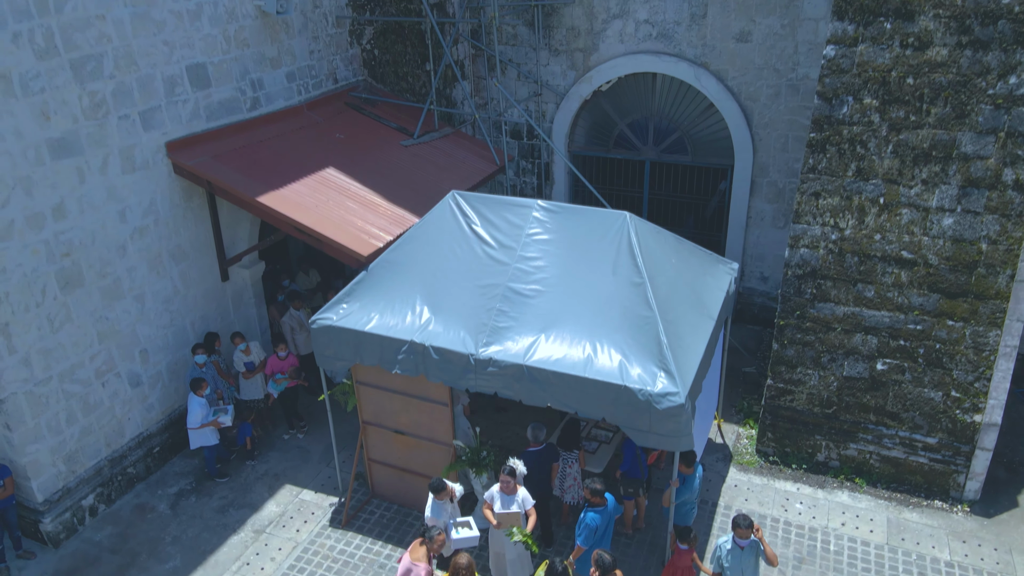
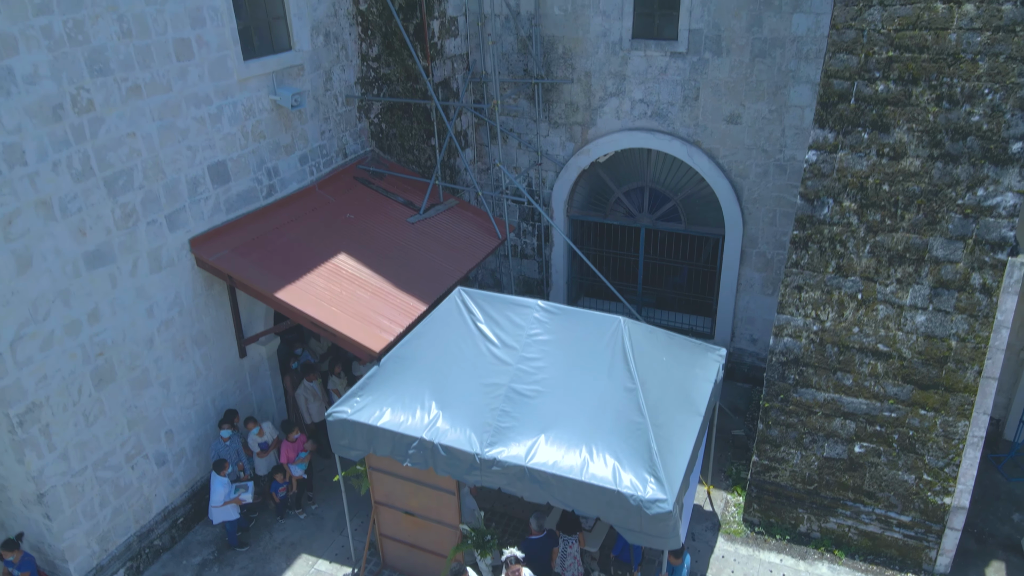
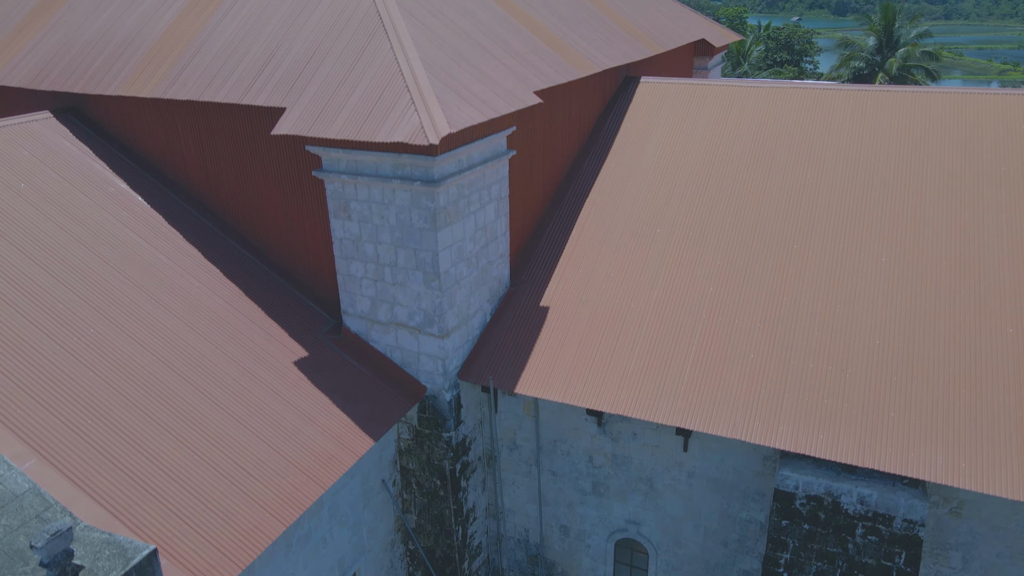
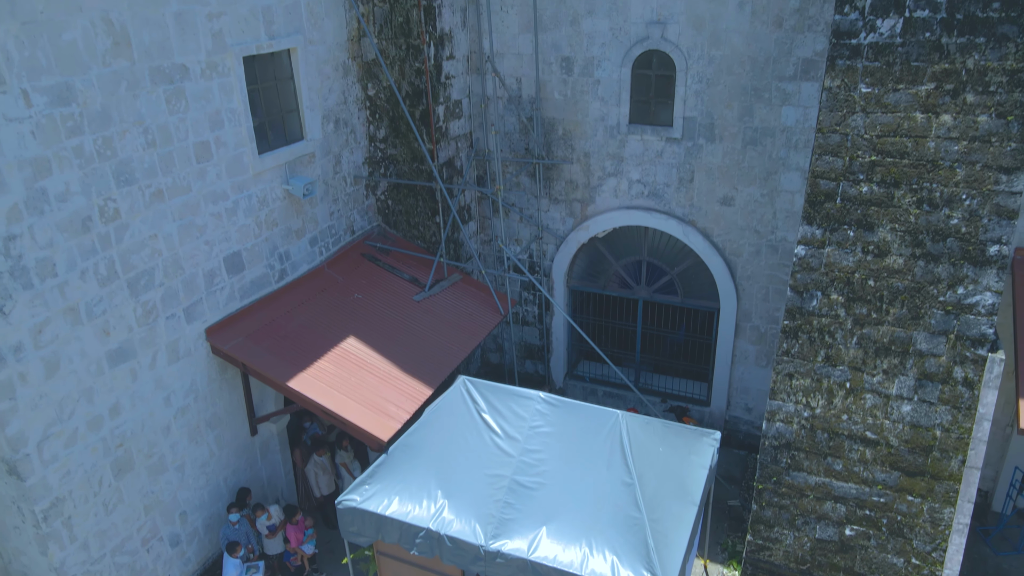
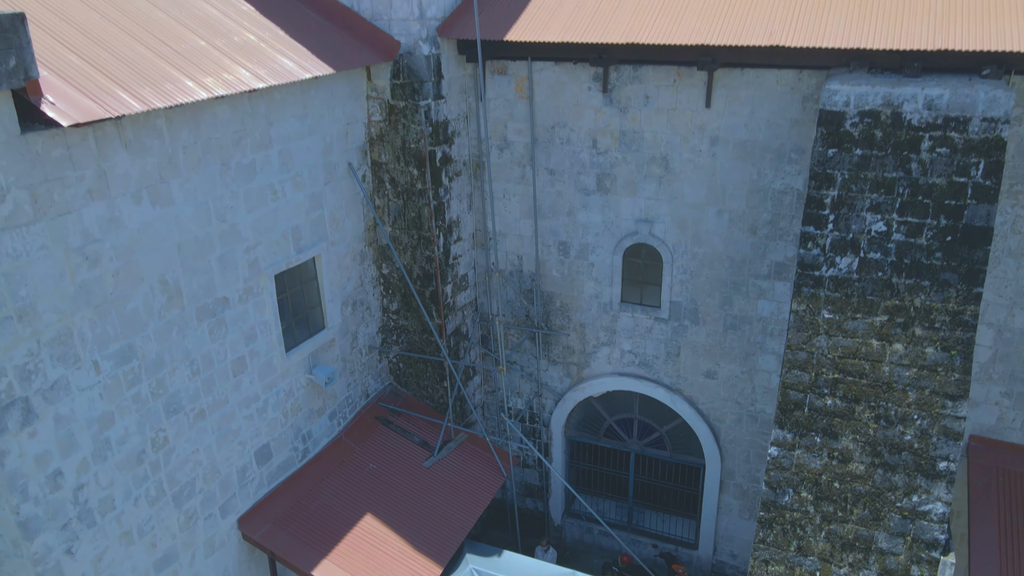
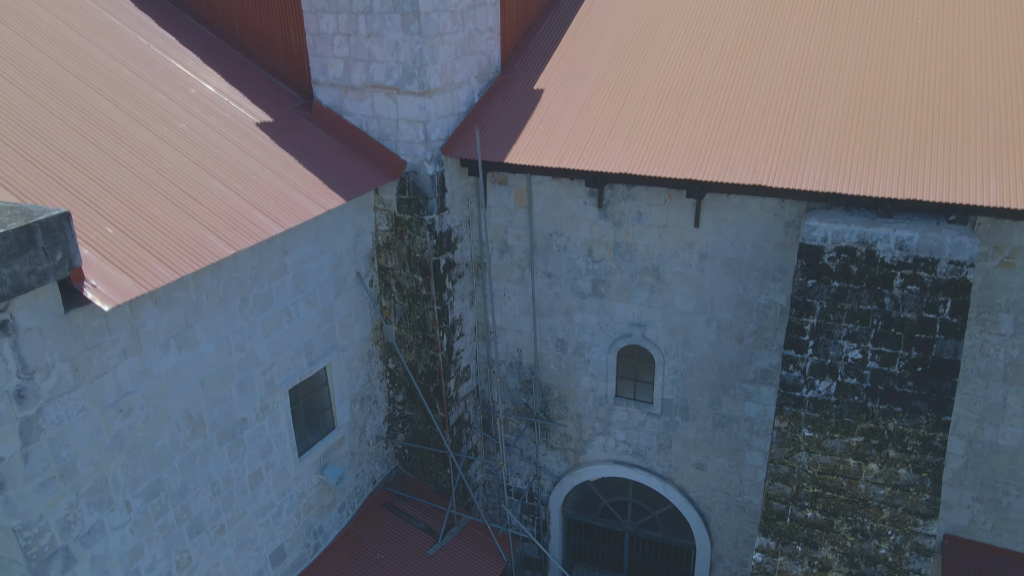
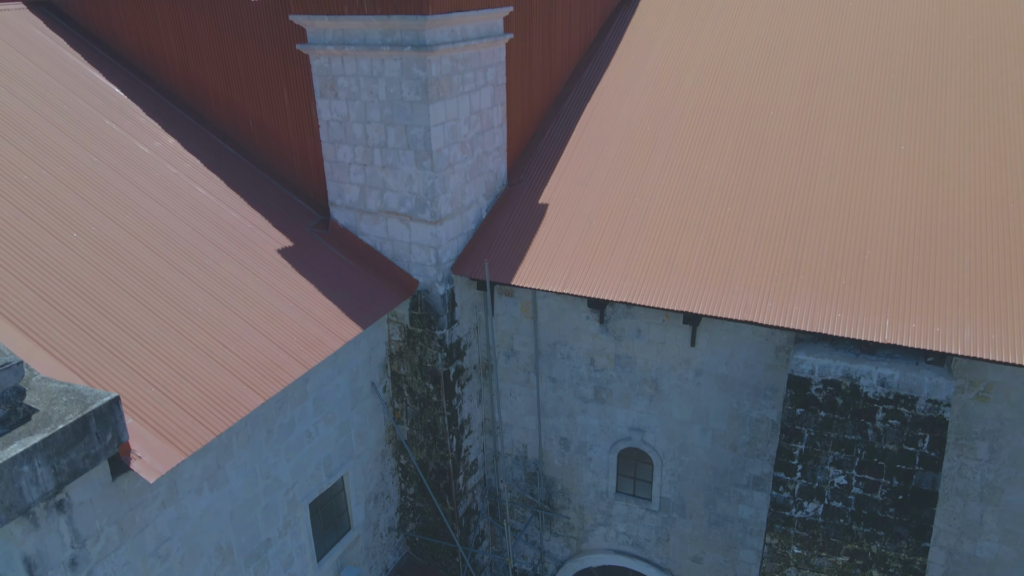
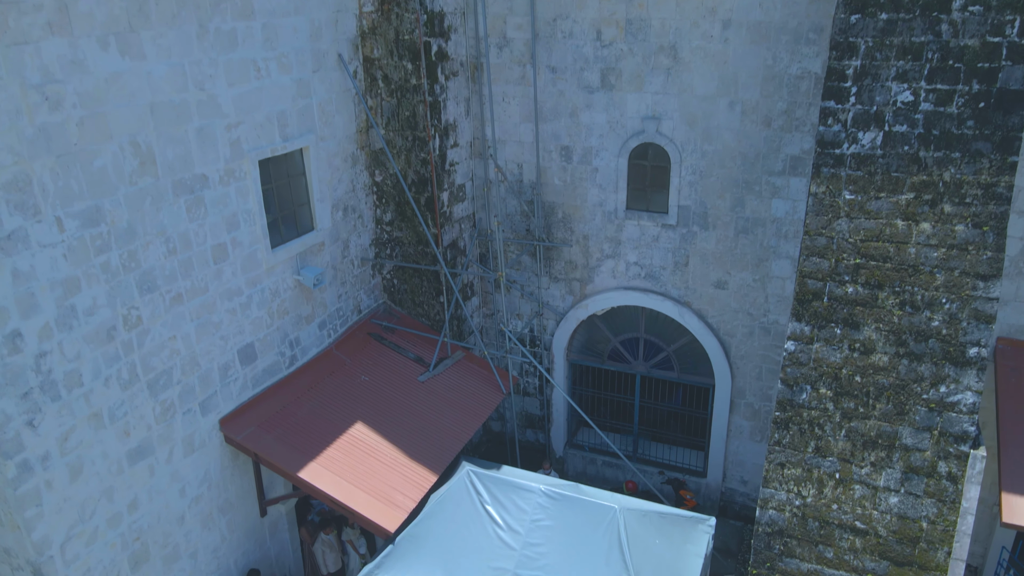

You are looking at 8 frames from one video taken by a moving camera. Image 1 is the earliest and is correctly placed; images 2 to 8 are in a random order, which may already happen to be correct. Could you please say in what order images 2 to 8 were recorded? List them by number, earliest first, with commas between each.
2, 4, 8, 5, 6, 7, 3
